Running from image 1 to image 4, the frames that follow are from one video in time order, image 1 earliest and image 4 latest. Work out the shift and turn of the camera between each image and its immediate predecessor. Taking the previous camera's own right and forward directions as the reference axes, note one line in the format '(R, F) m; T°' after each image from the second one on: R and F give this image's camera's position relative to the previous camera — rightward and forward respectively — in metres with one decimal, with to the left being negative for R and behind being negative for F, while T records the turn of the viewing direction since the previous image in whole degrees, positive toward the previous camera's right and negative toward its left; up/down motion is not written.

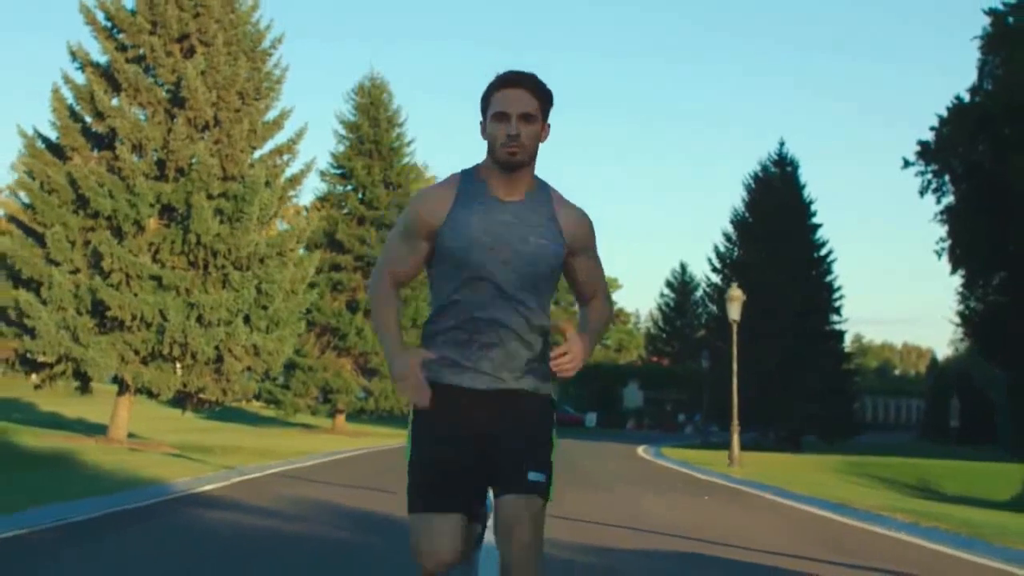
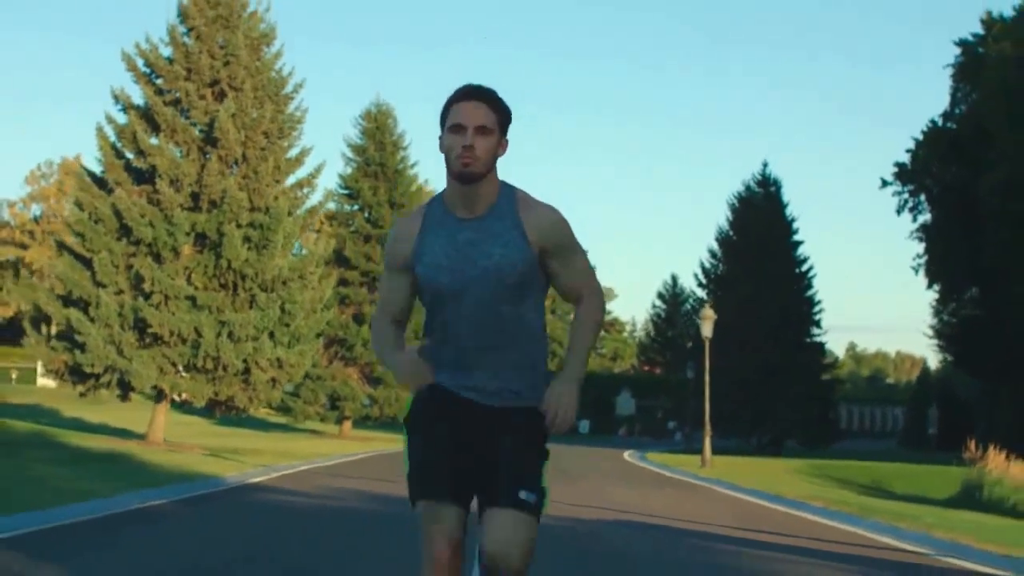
(0.0, -3.3) m; 0°
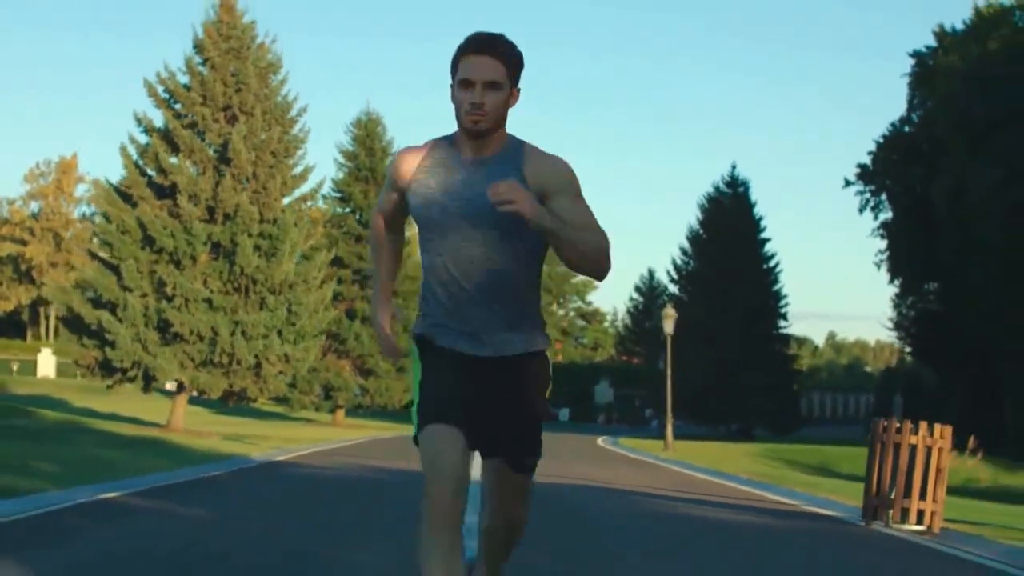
(0.0, -3.7) m; +1°
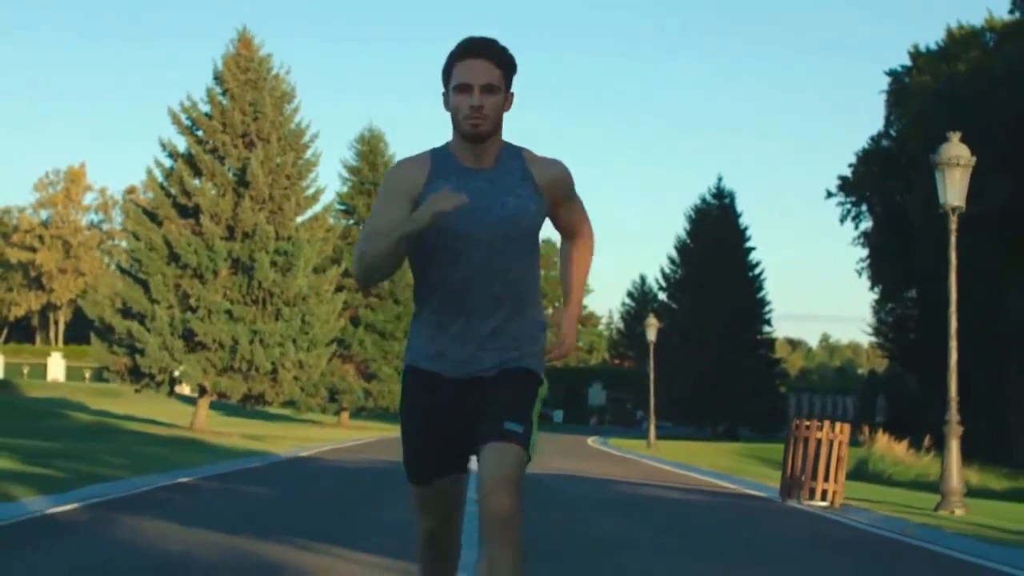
(0.0, -3.1) m; 0°
